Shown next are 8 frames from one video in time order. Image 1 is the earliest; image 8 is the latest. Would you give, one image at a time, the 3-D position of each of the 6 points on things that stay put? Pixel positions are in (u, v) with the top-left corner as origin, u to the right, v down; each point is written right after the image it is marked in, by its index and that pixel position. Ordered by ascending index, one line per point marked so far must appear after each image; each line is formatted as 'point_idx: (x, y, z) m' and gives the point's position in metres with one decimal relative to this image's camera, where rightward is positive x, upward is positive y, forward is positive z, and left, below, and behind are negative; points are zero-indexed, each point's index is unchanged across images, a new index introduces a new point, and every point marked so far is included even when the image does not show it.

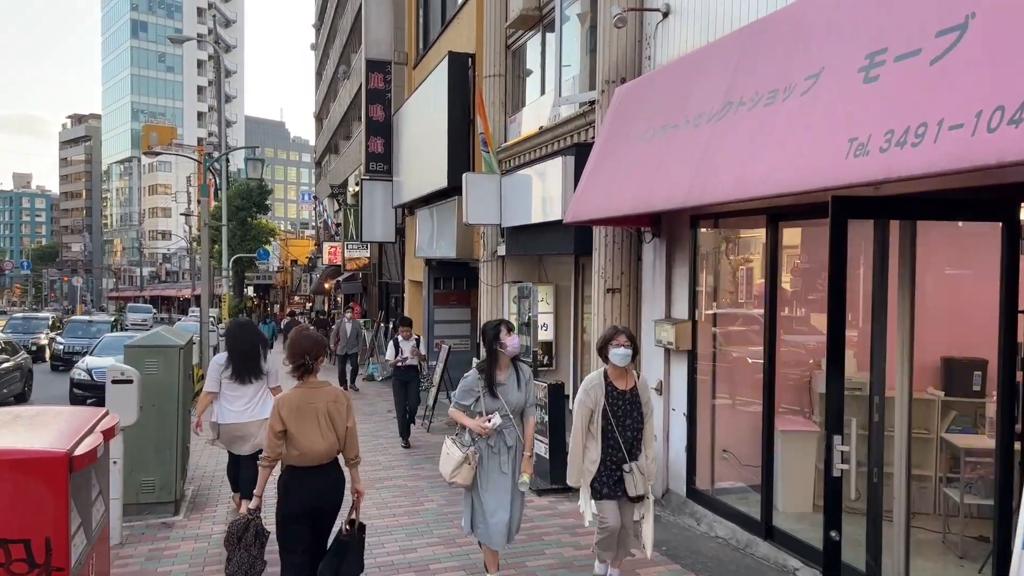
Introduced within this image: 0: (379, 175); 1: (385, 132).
0: (-3.4, +2.9, +19.8) m
1: (-3.3, +4.0, +19.7) m
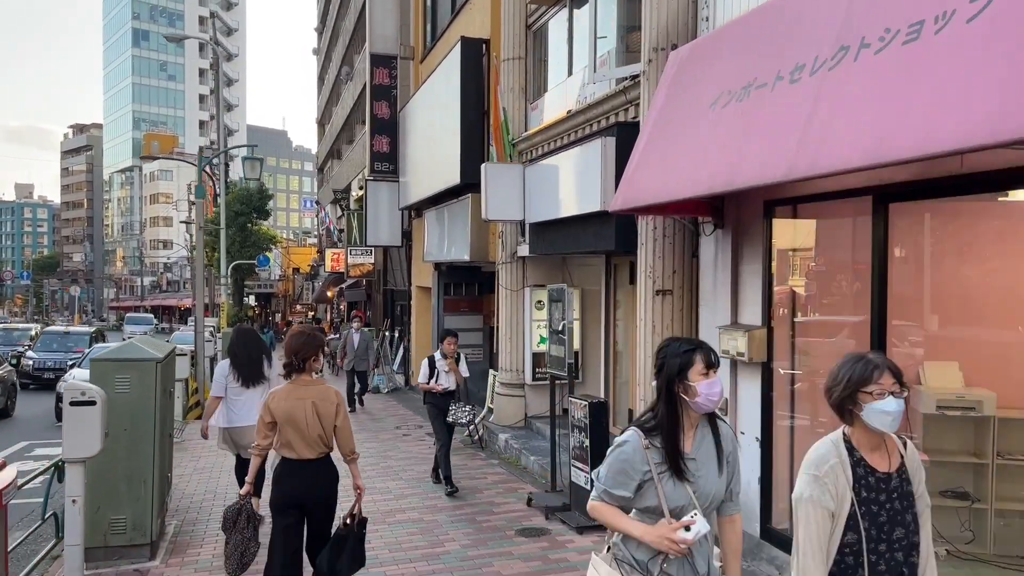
0: (-3.1, +2.7, +18.7) m
1: (-3.0, +3.8, +18.6) m
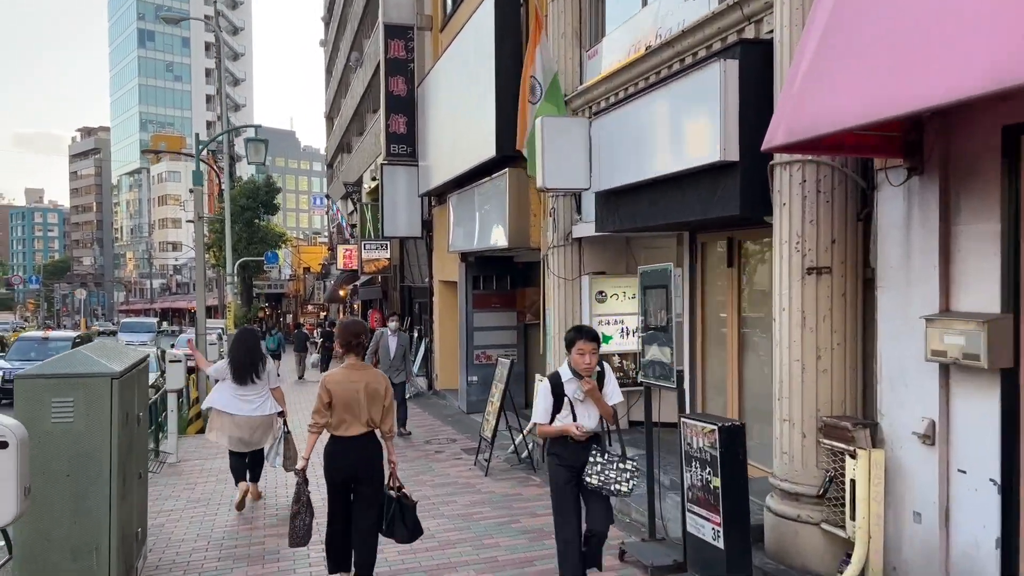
0: (-2.4, +2.8, +16.9) m
1: (-2.3, +3.9, +16.8) m
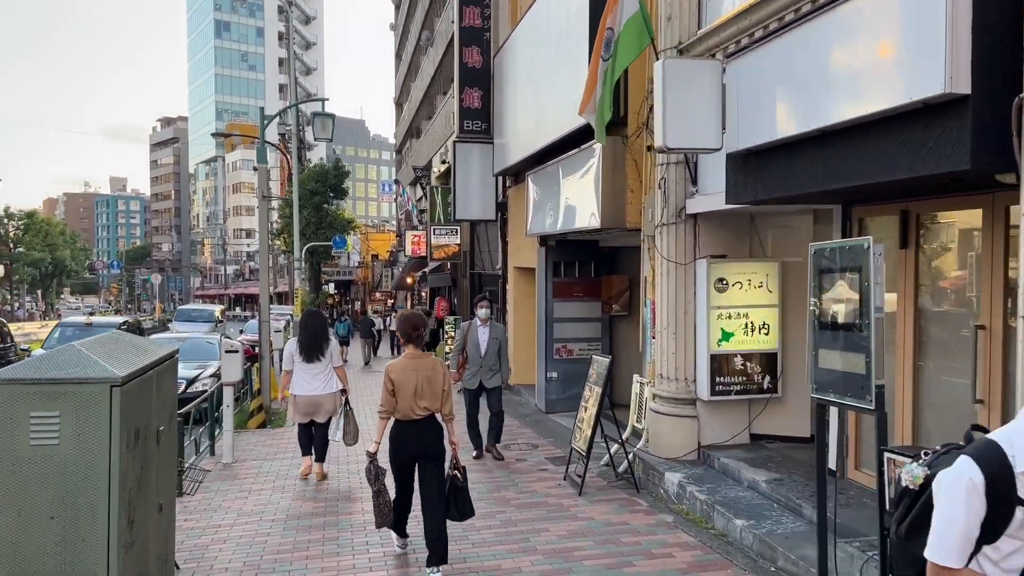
0: (-0.8, +3.1, +15.8) m
1: (-0.6, +4.2, +15.6) m
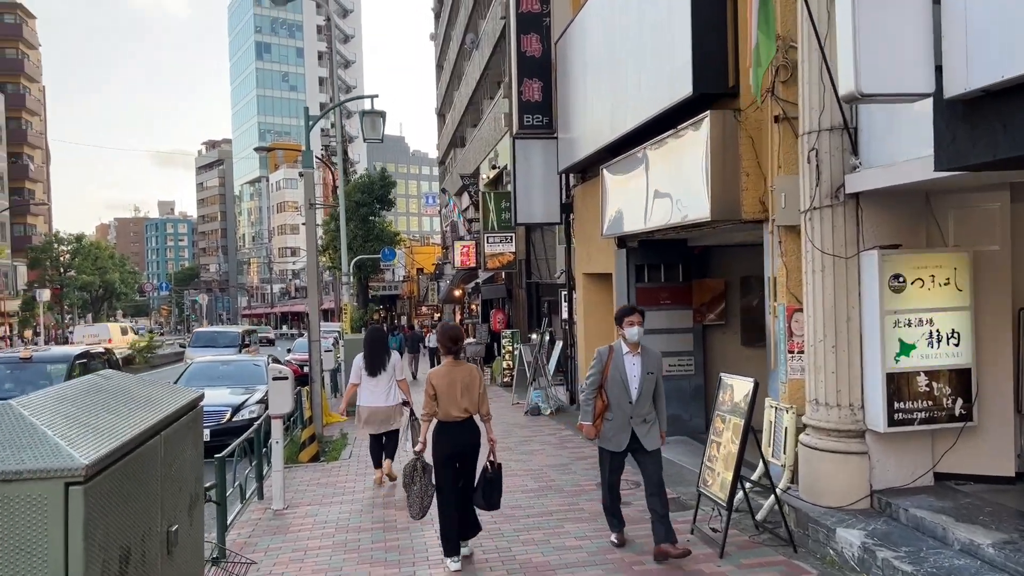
0: (+0.5, +2.9, +14.4) m
1: (+0.6, +4.0, +14.2) m
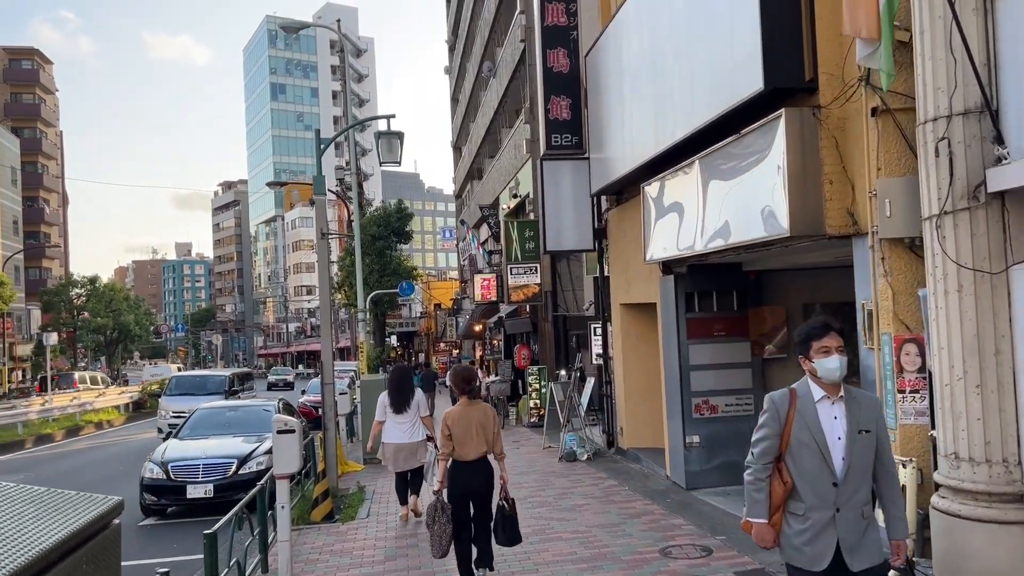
0: (+0.9, +2.3, +13.3) m
1: (+1.0, +3.5, +13.2) m
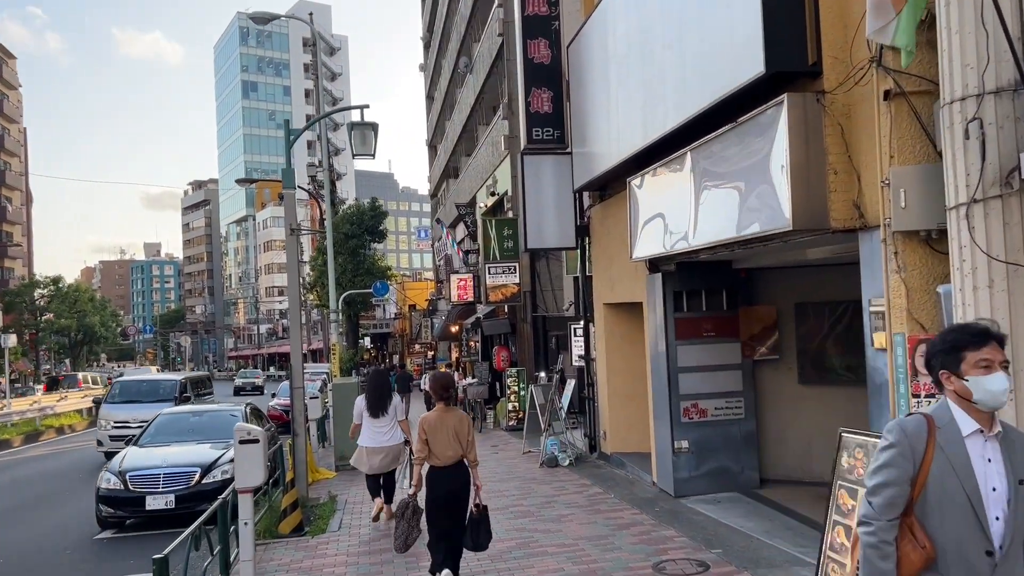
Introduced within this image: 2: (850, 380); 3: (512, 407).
0: (+0.6, +2.3, +12.9) m
1: (+0.7, +3.5, +12.8) m
2: (+4.1, -1.1, +9.3) m
3: (0.0, -2.7, +17.3) m
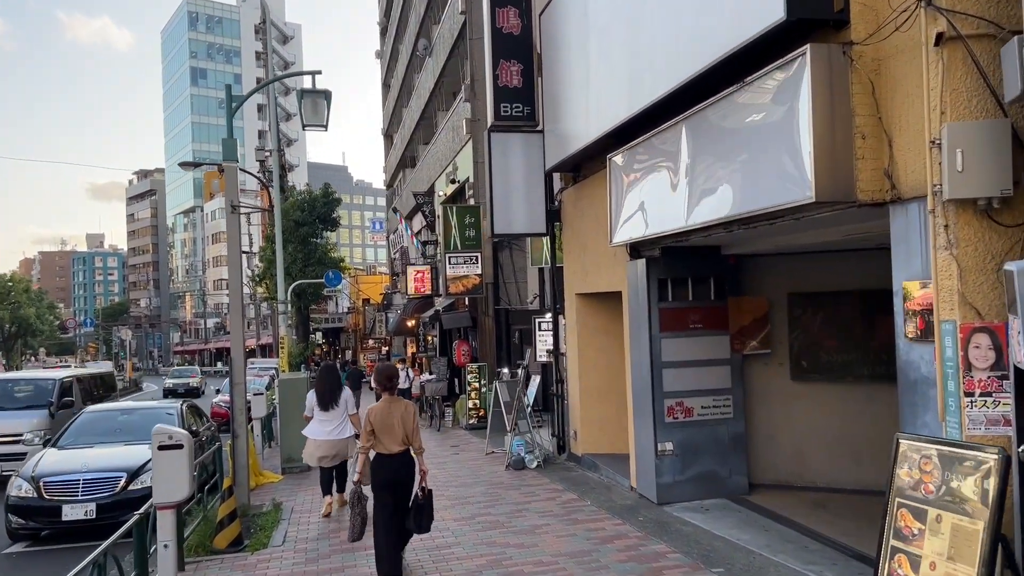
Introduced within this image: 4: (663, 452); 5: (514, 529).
0: (+0.1, +2.5, +11.9) m
1: (+0.2, +3.6, +11.9) m
2: (+3.7, -1.0, +8.6) m
3: (-0.8, -2.5, +16.4) m
4: (+1.7, -1.8, +8.4) m
5: (0.0, -2.4, +7.6) m
